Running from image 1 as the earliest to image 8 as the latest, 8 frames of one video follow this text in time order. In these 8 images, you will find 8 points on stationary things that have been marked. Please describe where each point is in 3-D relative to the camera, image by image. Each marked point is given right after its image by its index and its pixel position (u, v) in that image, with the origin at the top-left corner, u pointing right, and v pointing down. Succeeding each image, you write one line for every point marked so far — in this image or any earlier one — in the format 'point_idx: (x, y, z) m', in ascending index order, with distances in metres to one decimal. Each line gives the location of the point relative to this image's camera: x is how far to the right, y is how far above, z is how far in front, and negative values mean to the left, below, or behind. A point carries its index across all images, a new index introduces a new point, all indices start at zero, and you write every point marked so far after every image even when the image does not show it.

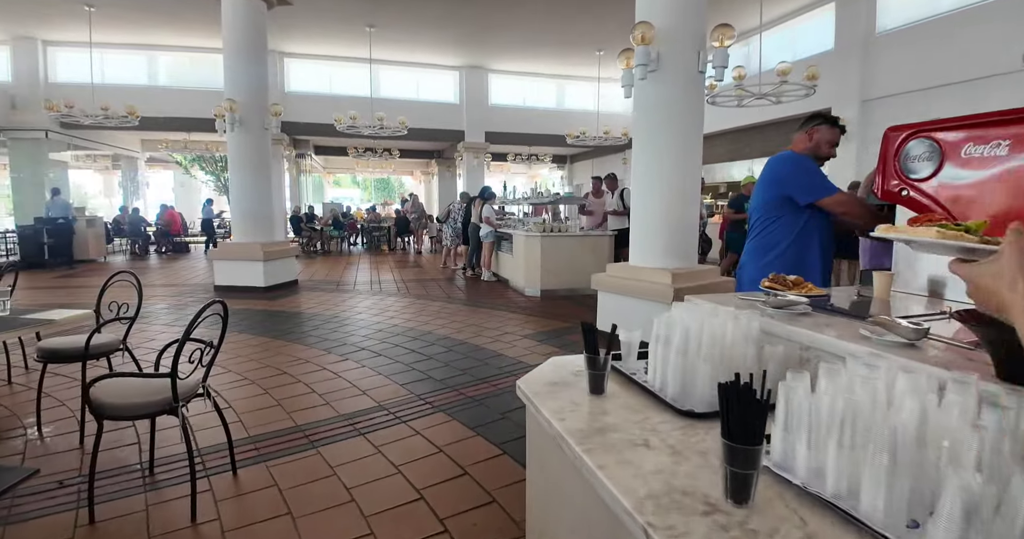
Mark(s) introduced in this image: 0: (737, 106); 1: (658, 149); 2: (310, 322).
0: (+3.1, +2.3, +7.2) m
1: (+1.2, +1.0, +4.3) m
2: (-2.2, -0.6, +5.5) m
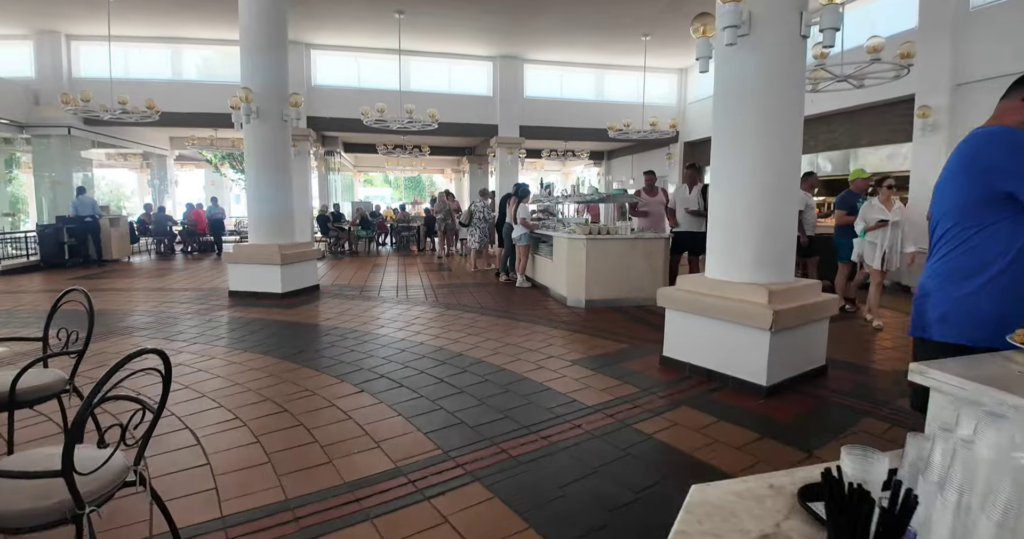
0: (+3.6, +2.2, +6.2) m
1: (+1.6, +0.9, +3.4) m
2: (-1.8, -0.6, +4.8) m
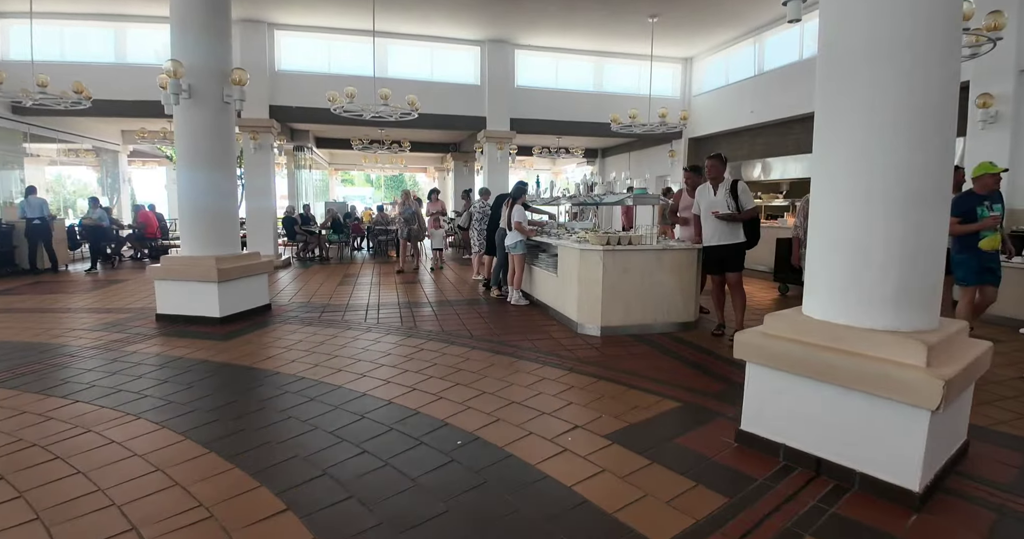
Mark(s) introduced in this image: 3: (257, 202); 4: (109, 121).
0: (+3.6, +2.0, +5.1) m
1: (+1.7, +0.7, +2.3) m
2: (-1.8, -0.8, +3.6) m
3: (-5.2, +1.4, +10.4) m
4: (-10.6, +3.9, +13.2) m
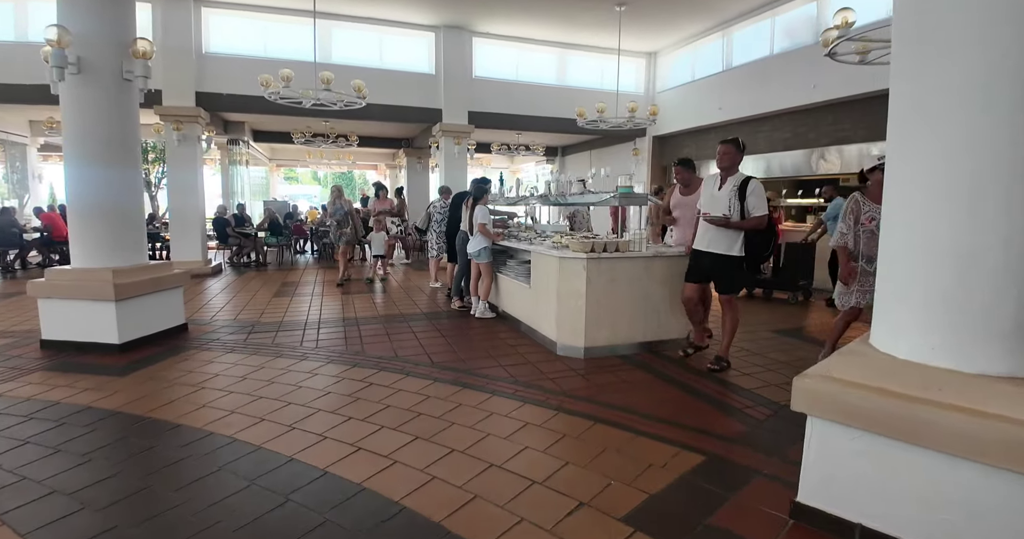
0: (+3.2, +1.9, +4.7) m
1: (+1.6, +0.7, +1.7) m
2: (-1.9, -1.0, +2.7) m
3: (-6.0, +1.2, +9.2) m
4: (-11.6, +3.7, +11.5) m
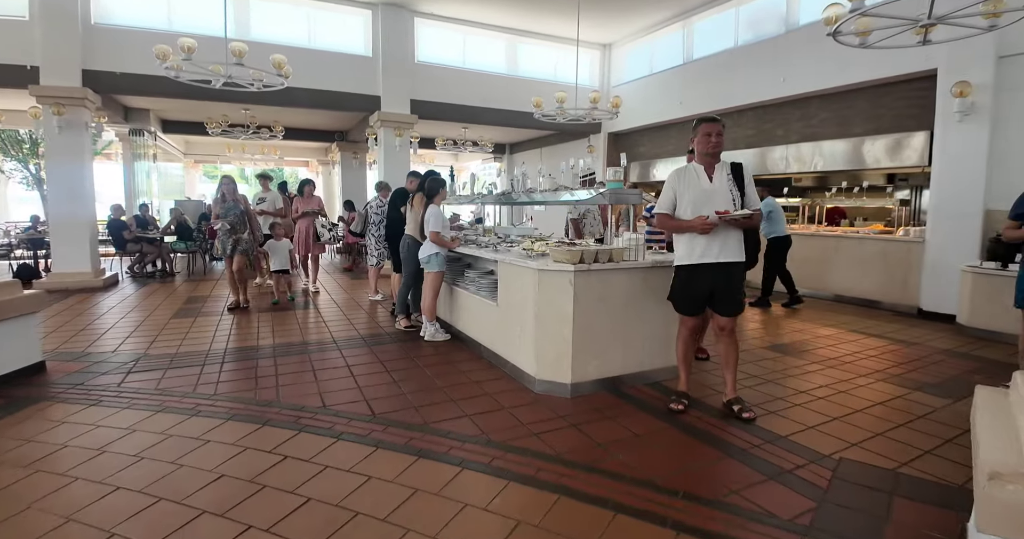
0: (+2.9, +1.9, +4.2) m
1: (+1.6, +0.6, +1.0) m
2: (-2.0, -1.1, +1.6) m
3: (-6.8, +1.0, +7.5) m
4: (-12.7, +3.4, +9.2) m
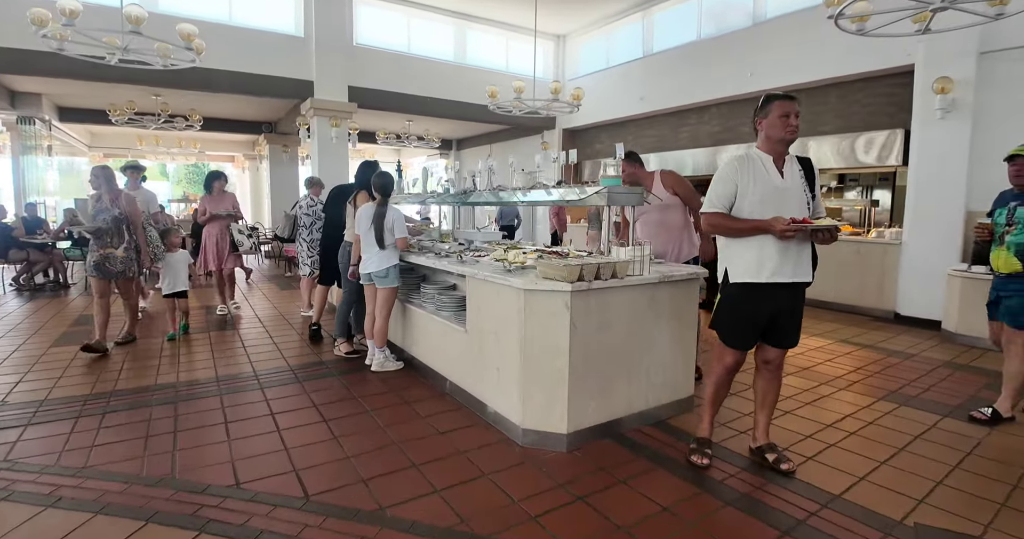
0: (+2.6, +1.8, +3.8) m
1: (+1.8, +0.5, +0.5) m
2: (-1.9, -1.2, +0.7) m
3: (-7.3, +0.9, +6.1) m
4: (-13.4, +3.1, +7.1) m
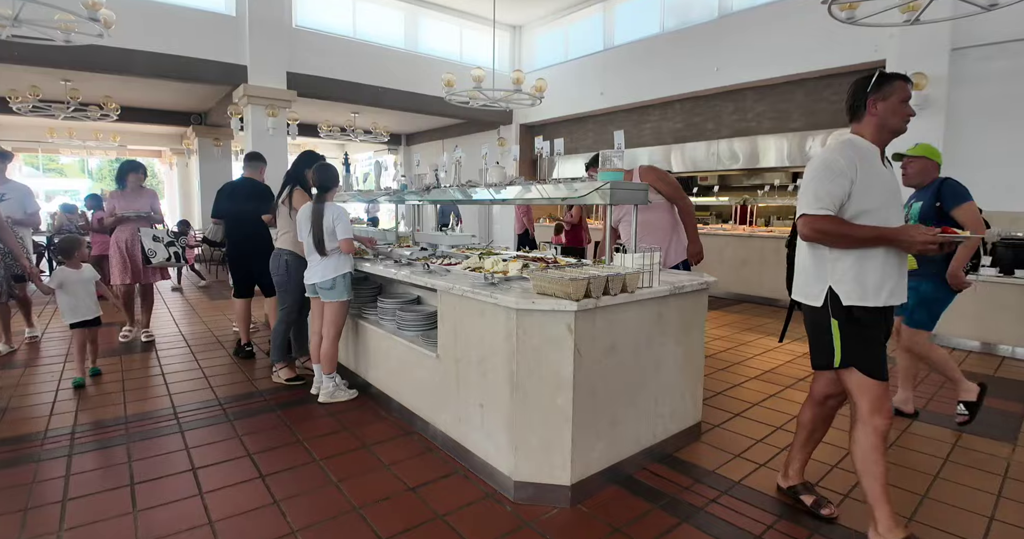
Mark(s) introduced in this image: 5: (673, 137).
0: (+2.4, +1.8, +3.6) m
1: (+1.9, +0.5, +0.2) m
2: (-1.7, -1.3, +0.1) m
3: (-7.7, +0.7, +4.9) m
4: (-13.9, +2.9, +5.2) m
5: (+2.4, +2.0, +7.5) m
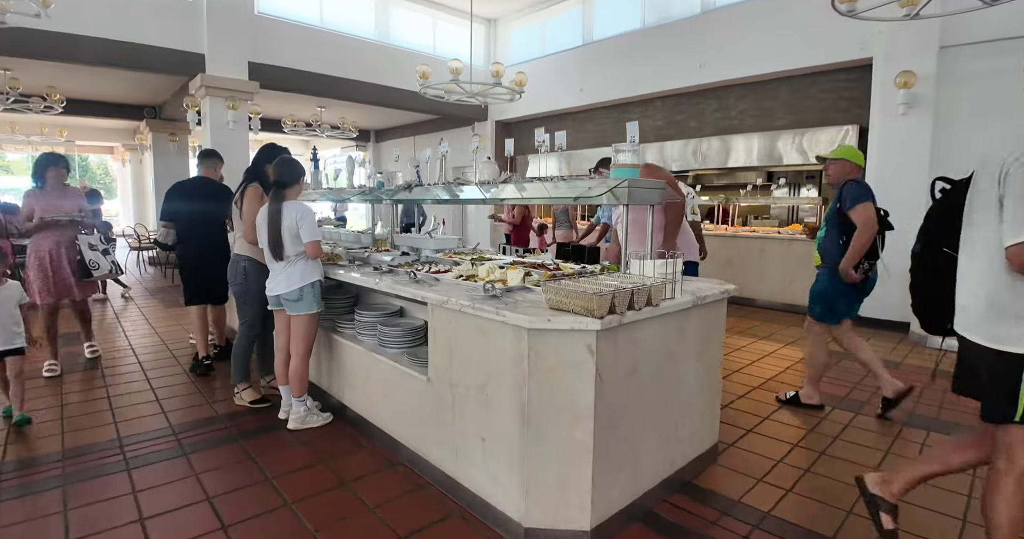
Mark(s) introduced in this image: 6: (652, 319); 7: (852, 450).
0: (+2.3, +1.8, +3.5) m
1: (+2.0, +0.4, +0.1) m
2: (-1.6, -1.4, -0.3) m
3: (-7.9, +0.6, +4.1) m
4: (-14.1, +2.8, +4.1) m
5: (+2.1, +2.0, +7.4) m
6: (+0.5, -0.2, +1.8) m
7: (+1.7, -0.9, +2.5) m
